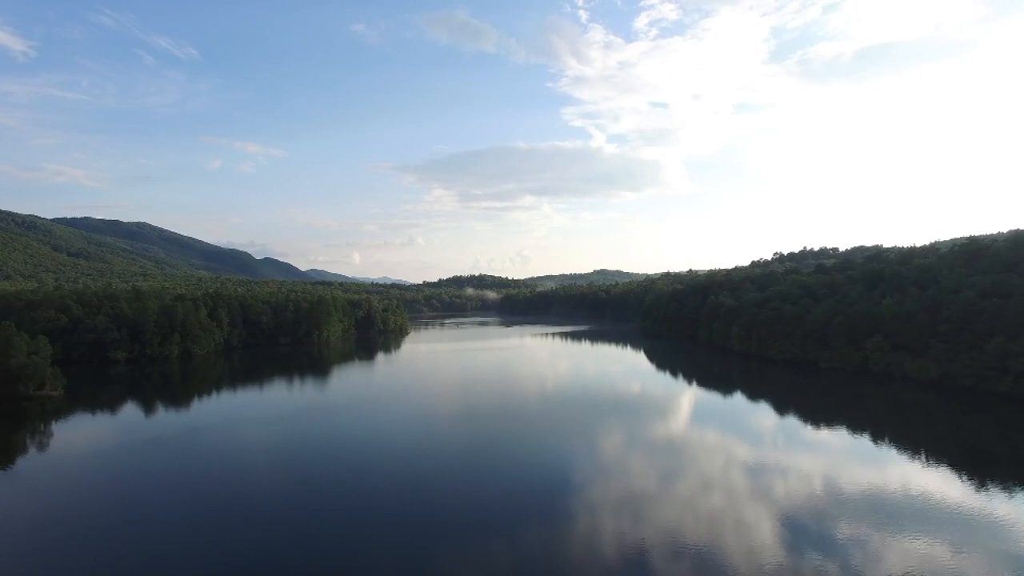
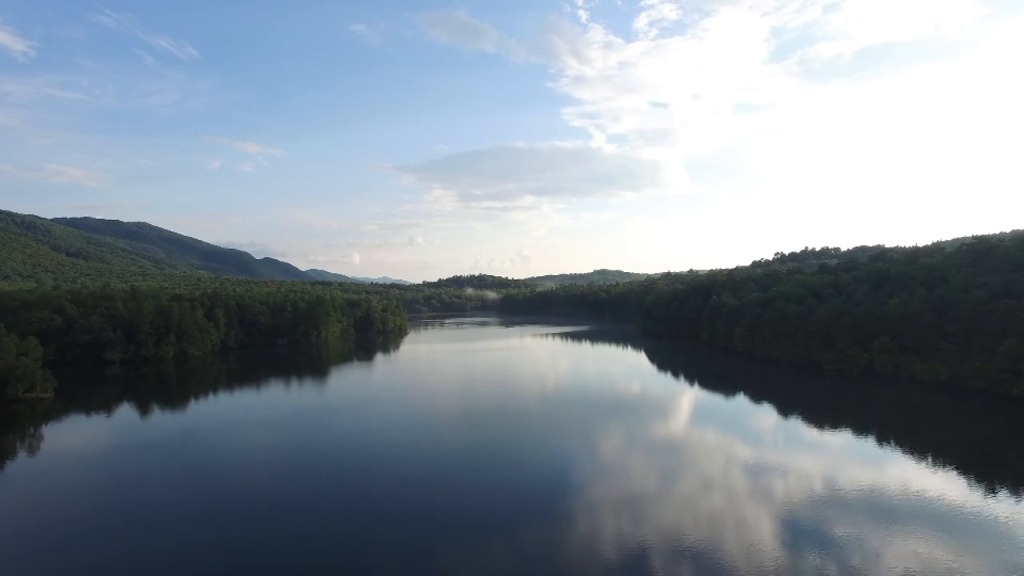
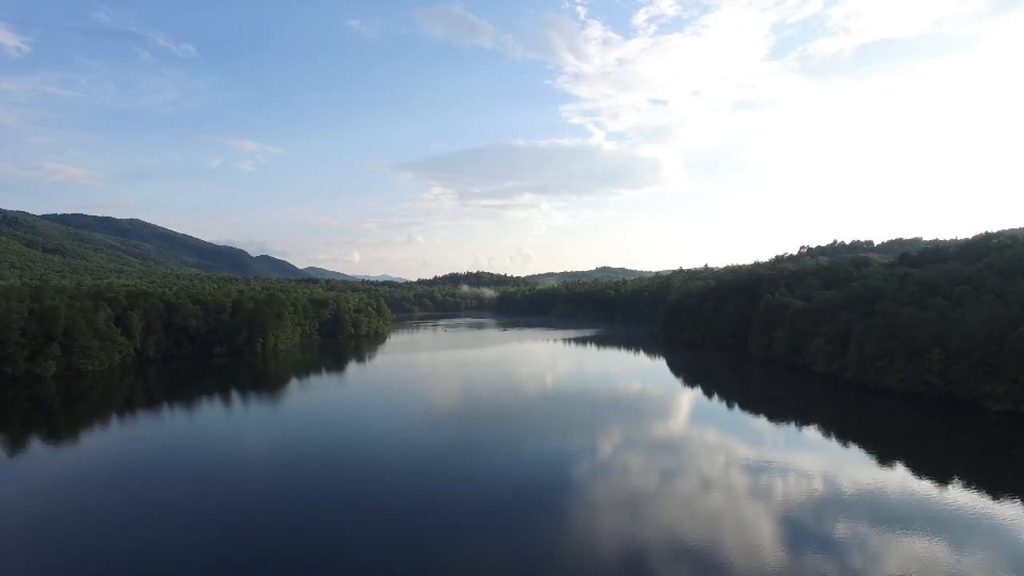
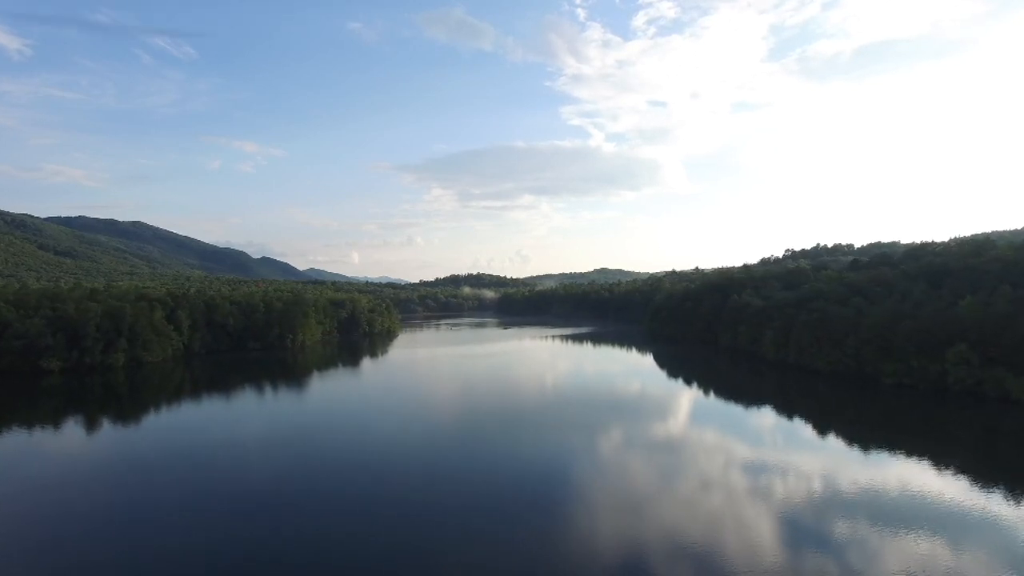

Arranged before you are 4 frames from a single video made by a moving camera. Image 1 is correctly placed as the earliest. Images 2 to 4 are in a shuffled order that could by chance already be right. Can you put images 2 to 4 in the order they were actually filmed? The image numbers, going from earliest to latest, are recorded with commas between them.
2, 4, 3
